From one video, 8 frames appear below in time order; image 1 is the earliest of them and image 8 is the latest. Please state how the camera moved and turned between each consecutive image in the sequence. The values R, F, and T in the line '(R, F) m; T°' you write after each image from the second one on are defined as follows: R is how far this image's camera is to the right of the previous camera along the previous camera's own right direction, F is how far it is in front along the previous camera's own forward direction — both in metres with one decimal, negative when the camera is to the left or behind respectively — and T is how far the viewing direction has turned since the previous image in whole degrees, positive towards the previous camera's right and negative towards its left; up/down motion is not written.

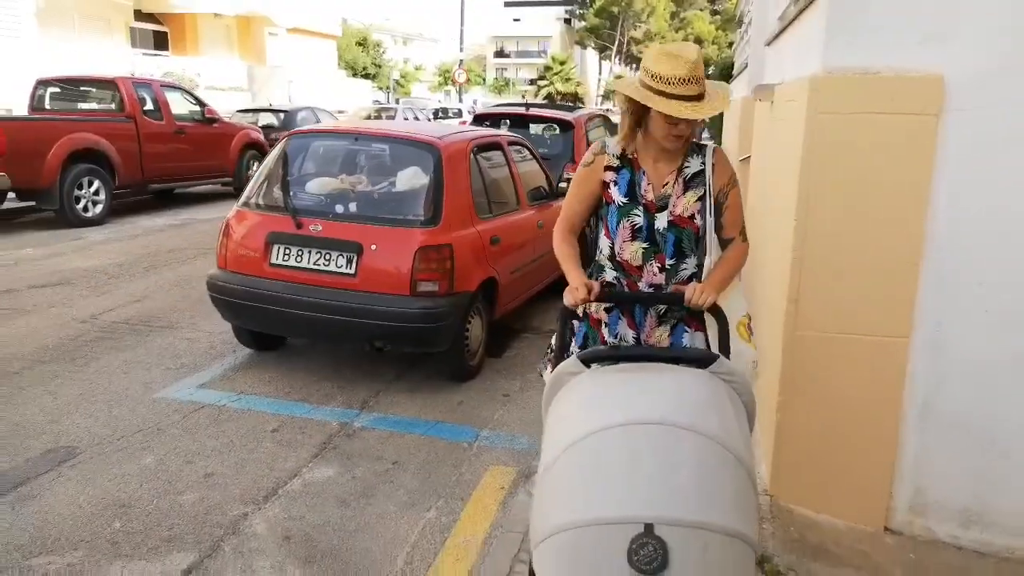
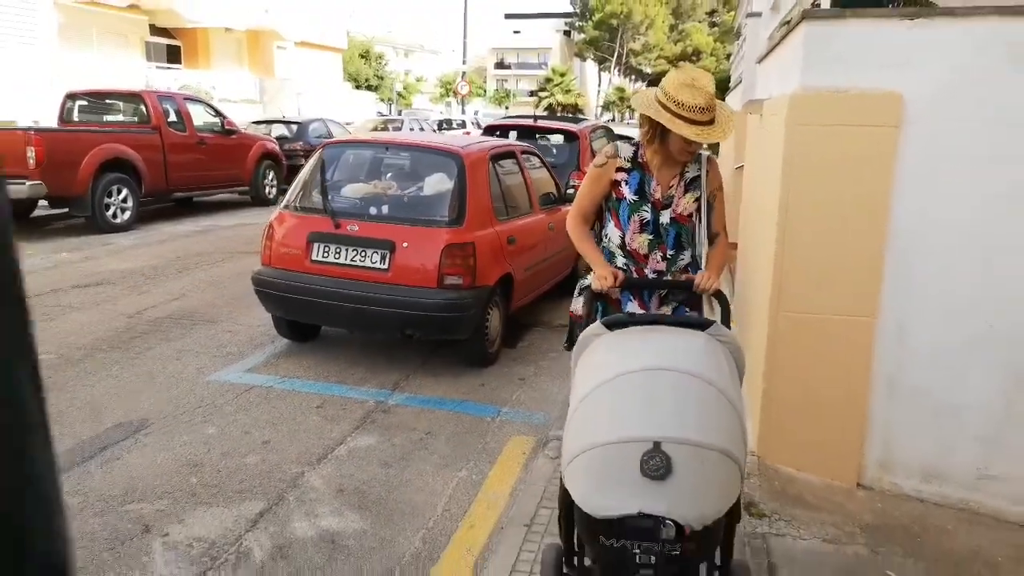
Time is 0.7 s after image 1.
(-0.1, -0.6) m; 0°
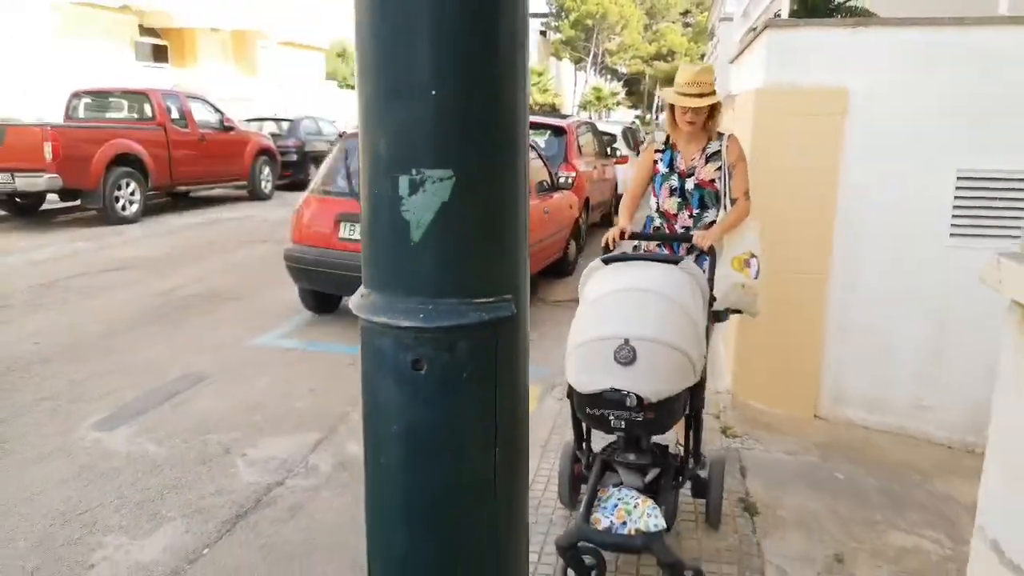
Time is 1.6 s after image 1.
(-0.2, -0.8) m; +2°
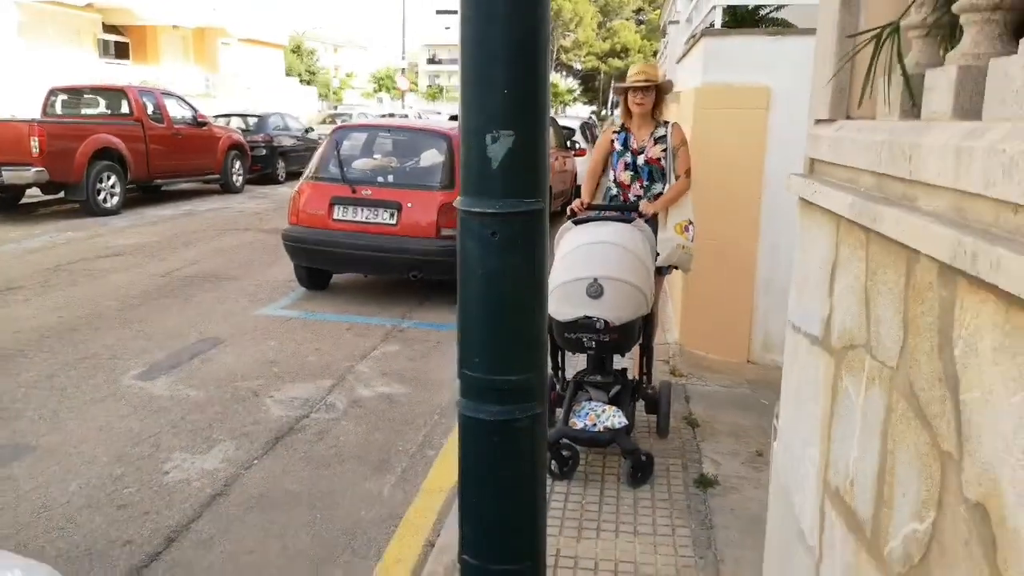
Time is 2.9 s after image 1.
(-0.2, -0.9) m; +3°
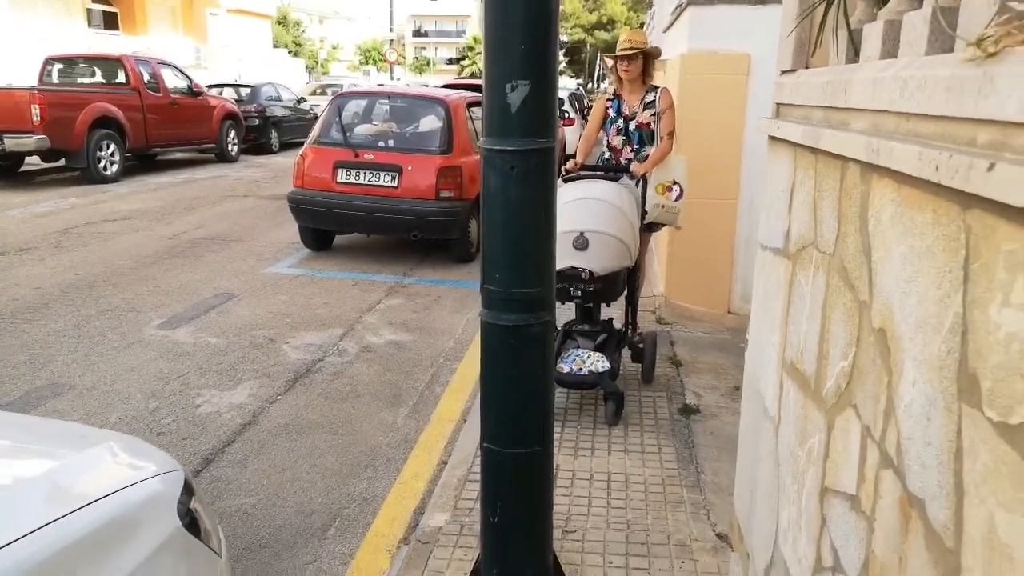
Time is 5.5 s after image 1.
(-0.1, -0.4) m; +1°
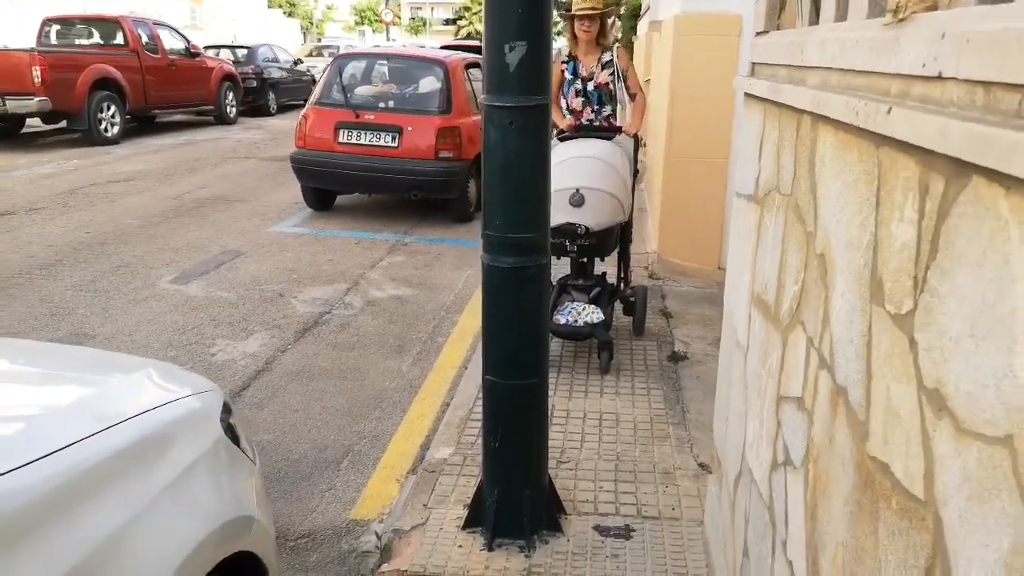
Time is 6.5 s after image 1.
(0.0, -0.2) m; 0°
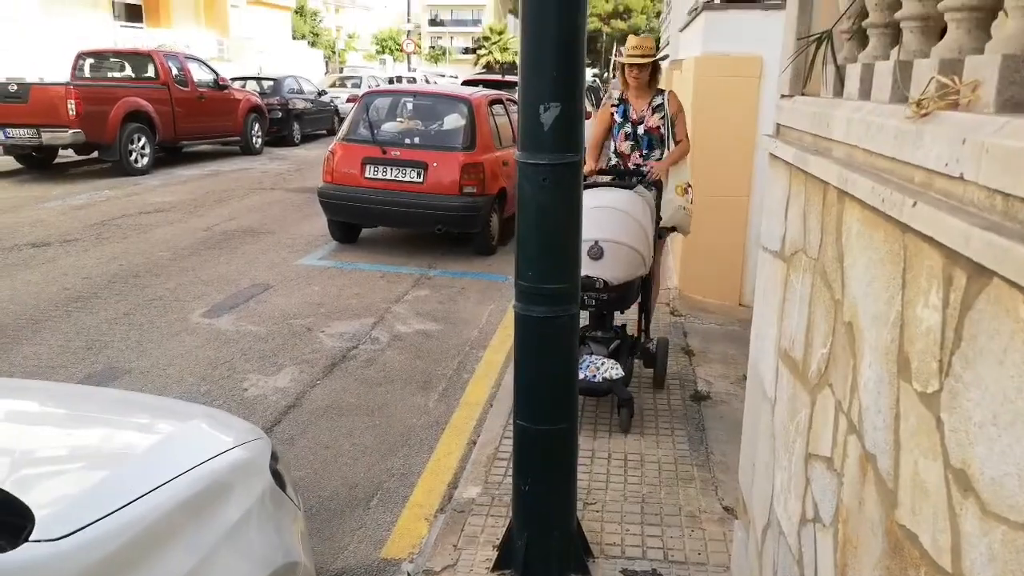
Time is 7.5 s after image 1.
(0.0, -0.1) m; -1°
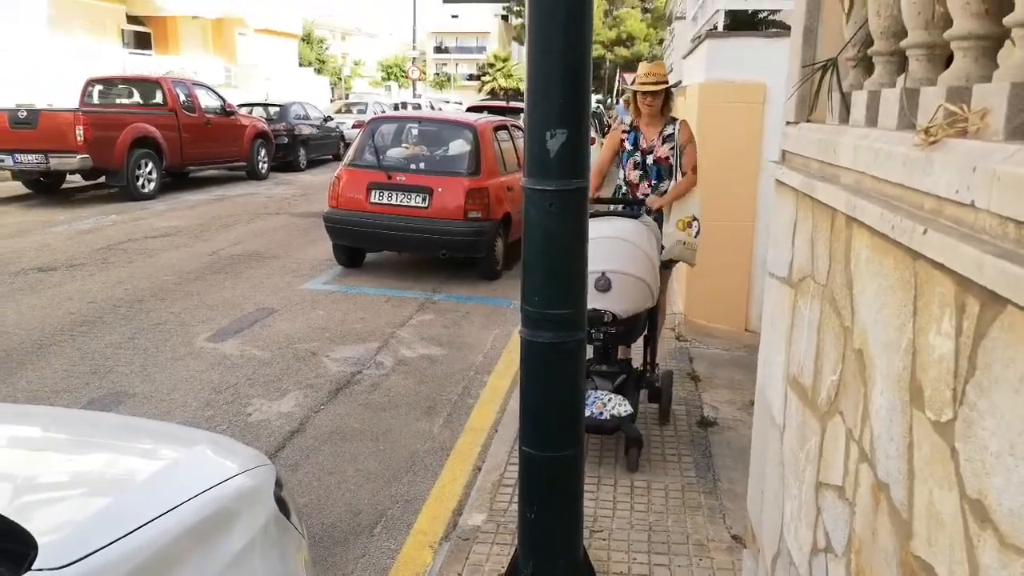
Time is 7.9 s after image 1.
(0.0, 0.0) m; 0°
